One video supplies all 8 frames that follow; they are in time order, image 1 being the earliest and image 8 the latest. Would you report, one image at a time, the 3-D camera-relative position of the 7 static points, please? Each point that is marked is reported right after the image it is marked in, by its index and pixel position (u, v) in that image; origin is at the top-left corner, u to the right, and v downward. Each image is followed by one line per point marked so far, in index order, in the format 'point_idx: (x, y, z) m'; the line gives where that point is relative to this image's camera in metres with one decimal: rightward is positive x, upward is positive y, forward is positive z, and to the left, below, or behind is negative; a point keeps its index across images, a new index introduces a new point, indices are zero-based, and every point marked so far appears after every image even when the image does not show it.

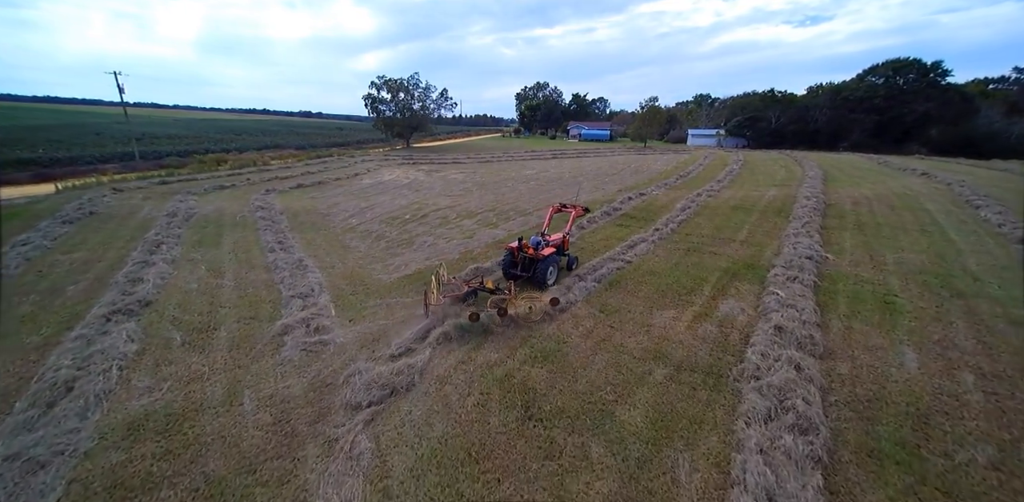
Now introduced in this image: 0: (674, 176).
0: (+7.7, +3.5, +18.8) m
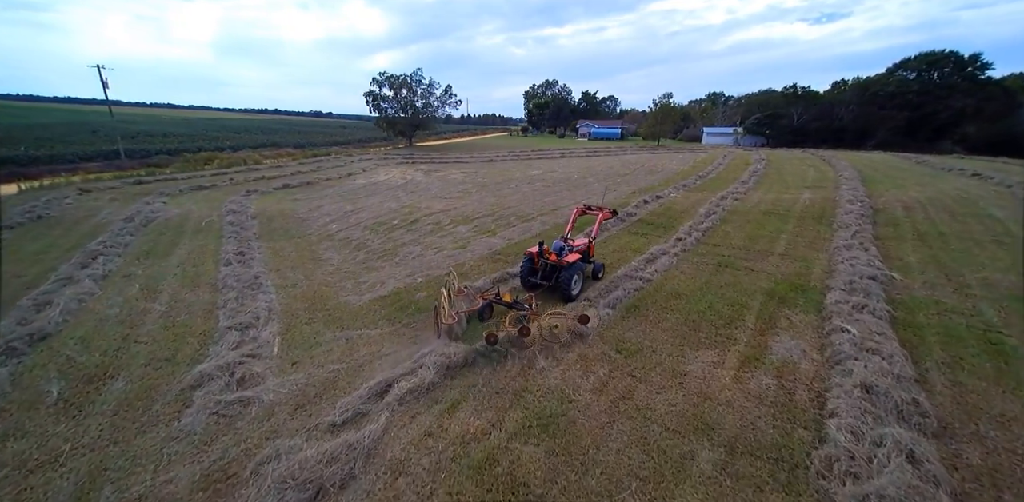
0: (+7.9, +3.2, +17.3) m
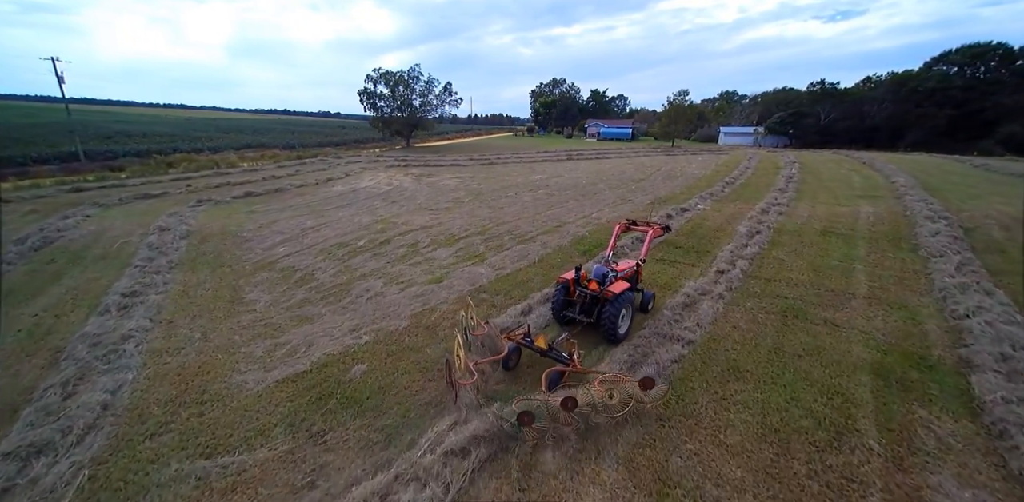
0: (+7.9, +2.6, +15.1) m
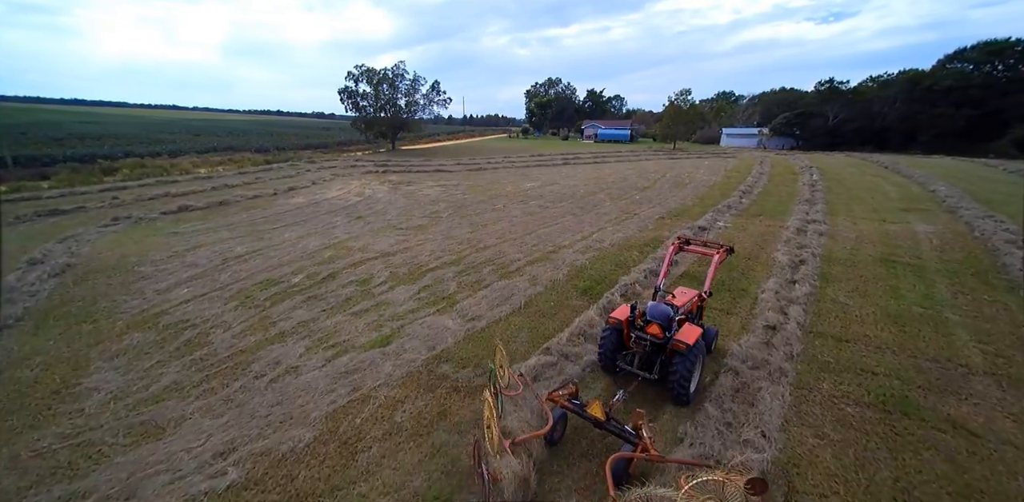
0: (+7.5, +2.0, +13.4) m
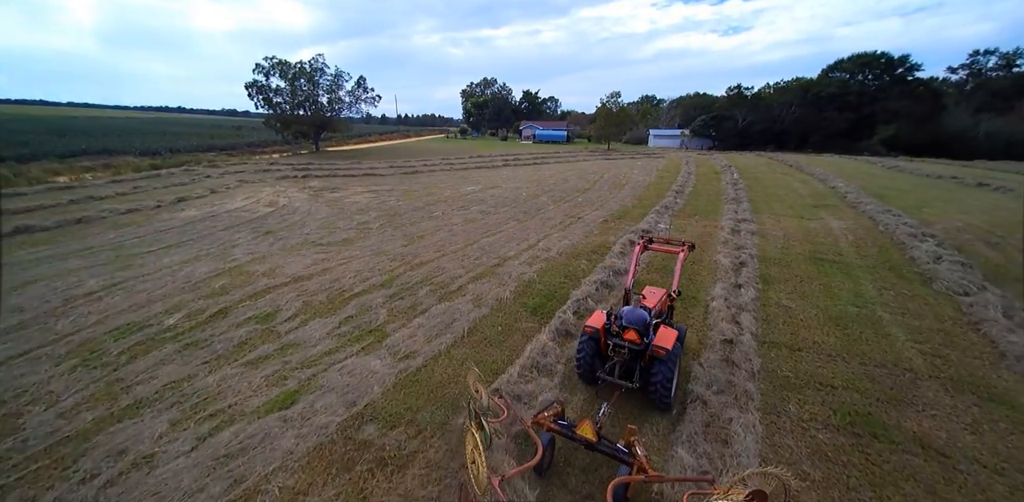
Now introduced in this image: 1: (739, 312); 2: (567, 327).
0: (+5.4, +2.0, +13.6) m
1: (+3.2, -0.9, +5.5) m
2: (+0.7, -0.9, +4.8) m
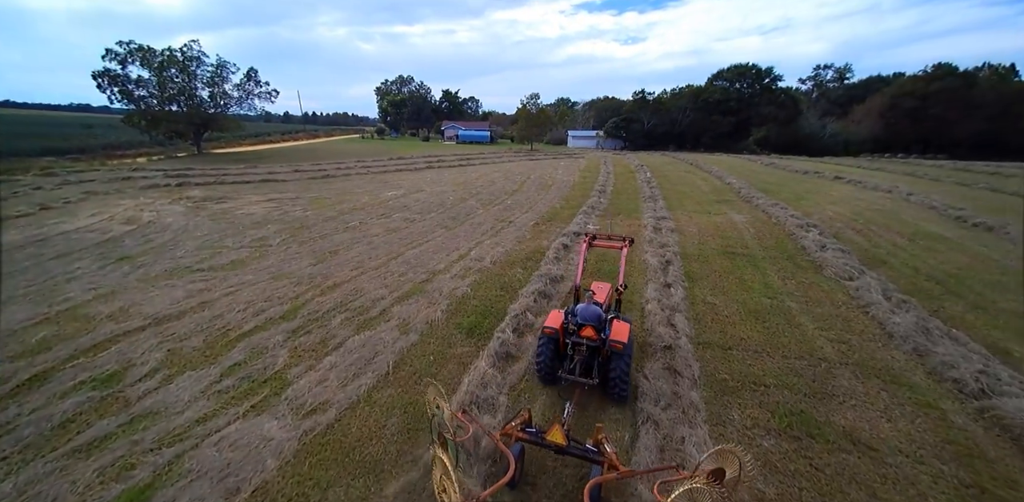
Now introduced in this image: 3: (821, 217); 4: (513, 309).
0: (+2.8, +2.0, +13.9) m
1: (+2.3, -0.9, +5.5) m
2: (-0.1, -1.1, +4.3) m
3: (+9.7, +1.1, +12.3) m
4: (0.0, -0.8, +5.1) m
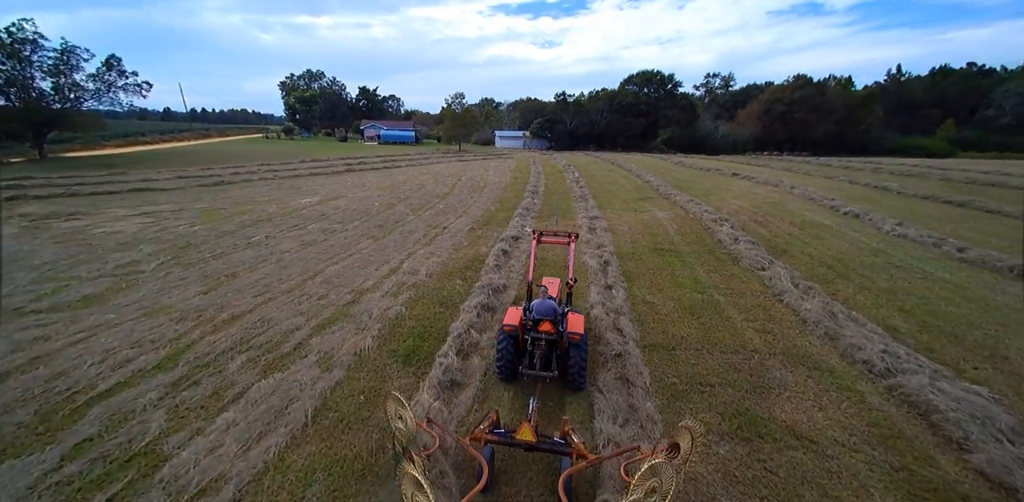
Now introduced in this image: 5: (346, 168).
0: (+0.4, +2.0, +13.8) m
1: (+1.4, -0.9, +5.4) m
2: (-0.6, -1.2, +3.9) m
3: (+7.4, +1.4, +13.4) m
4: (-0.7, -0.9, +4.7) m
5: (-7.4, +3.6, +17.5) m
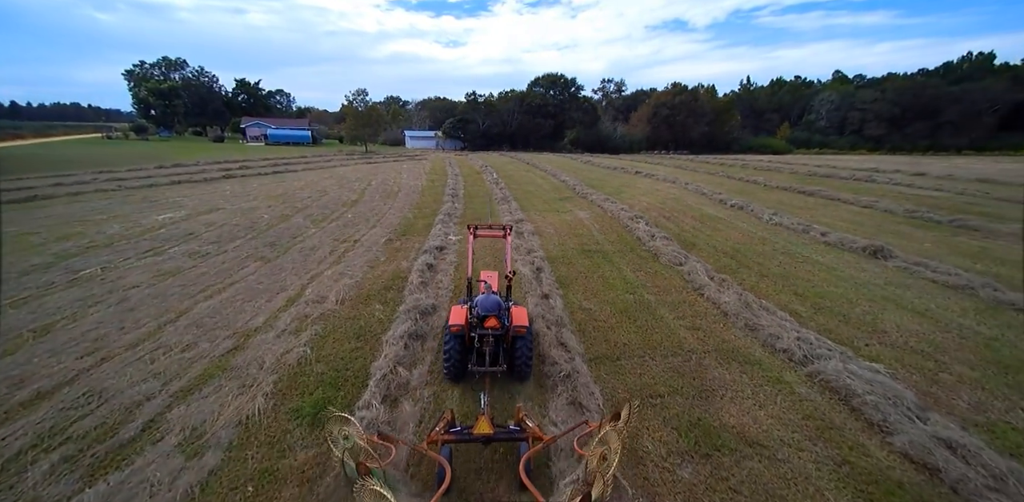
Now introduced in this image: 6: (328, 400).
0: (-2.4, +1.8, +13.0) m
1: (+0.6, -1.0, +5.1) m
2: (-1.1, -1.4, +3.1) m
3: (+4.6, +1.5, +14.1) m
4: (-1.4, -1.1, +3.9) m
5: (-10.8, +2.9, +15.0) m
6: (-1.7, -1.3, +3.5) m
